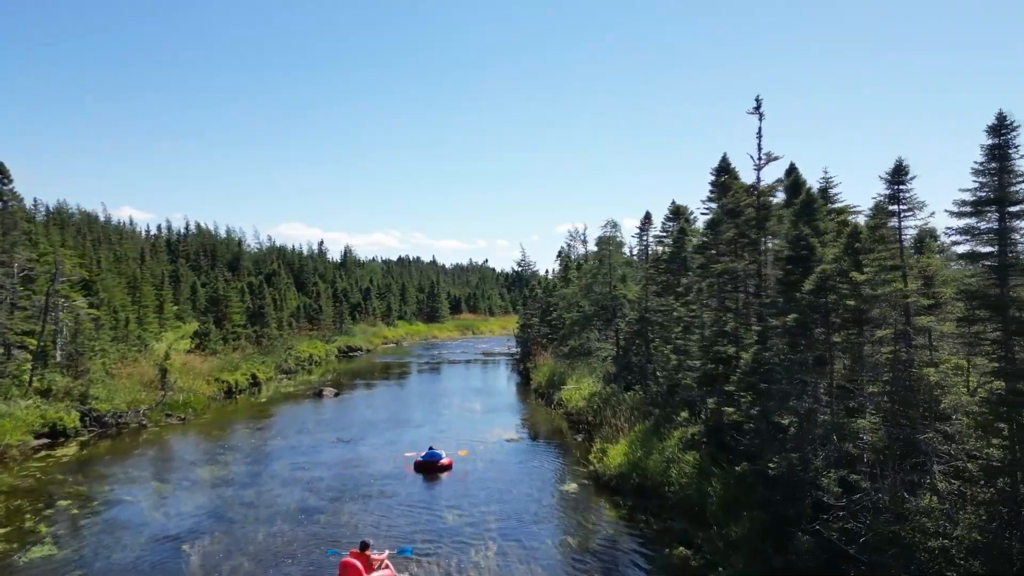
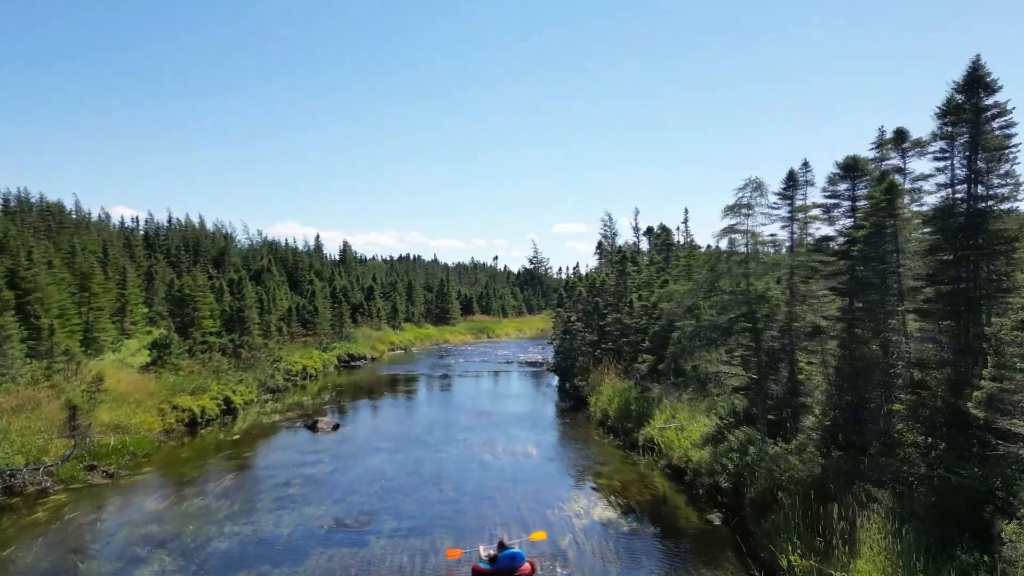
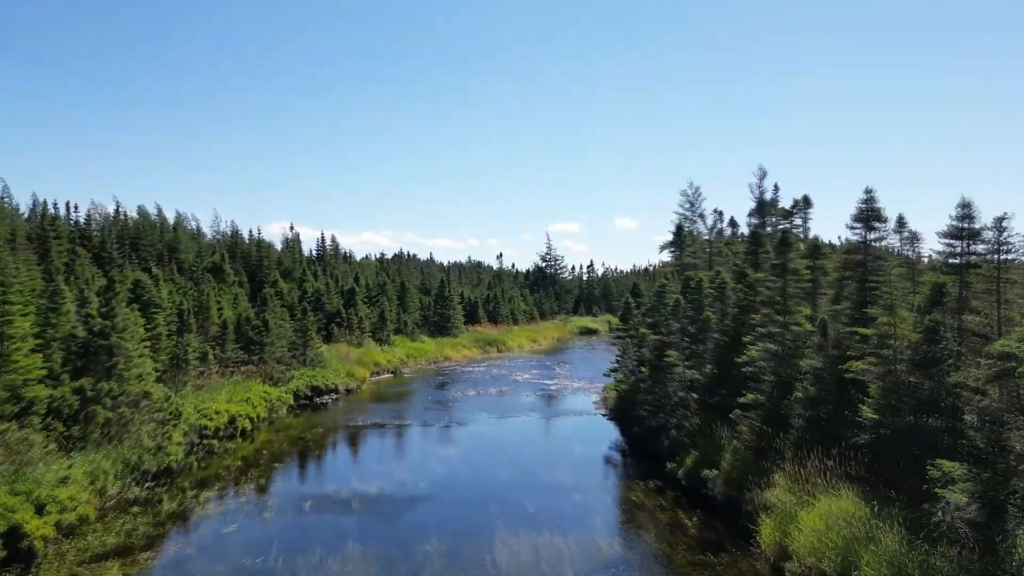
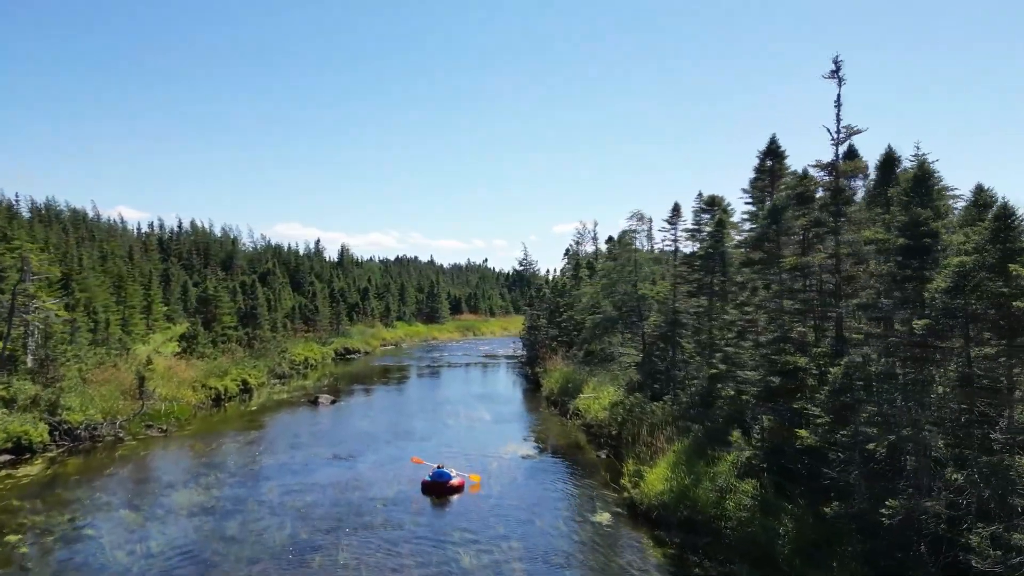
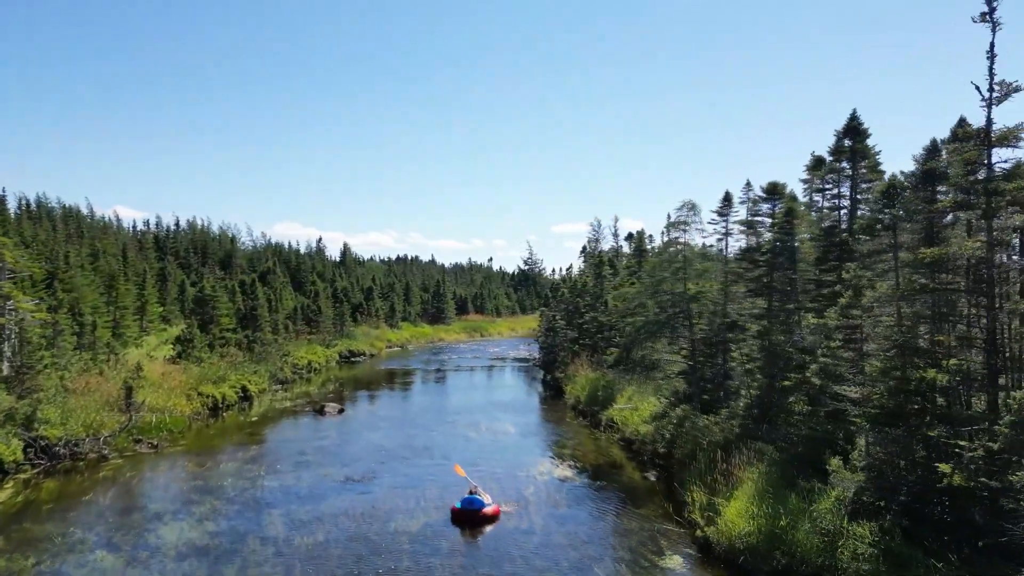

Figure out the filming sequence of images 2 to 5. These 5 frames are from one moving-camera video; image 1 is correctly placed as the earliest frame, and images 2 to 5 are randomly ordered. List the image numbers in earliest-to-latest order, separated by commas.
4, 5, 2, 3
